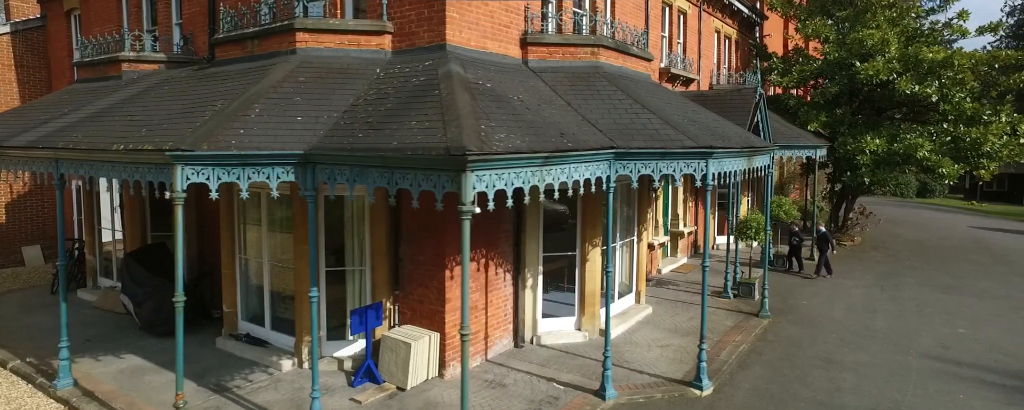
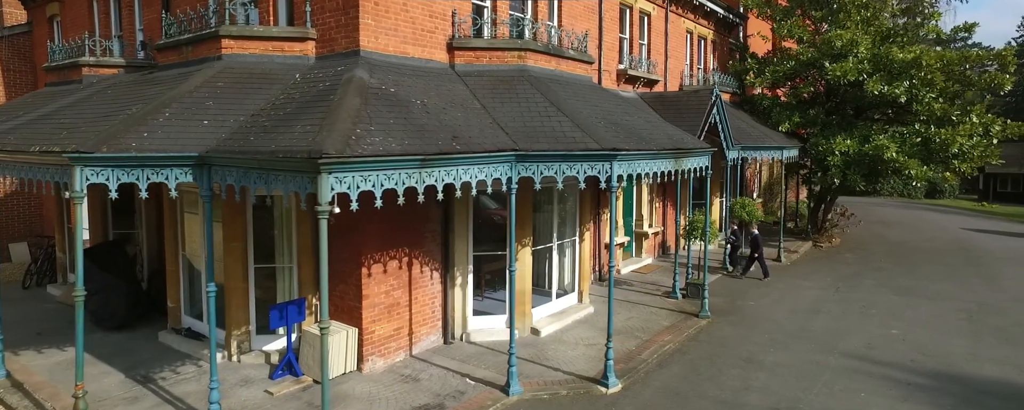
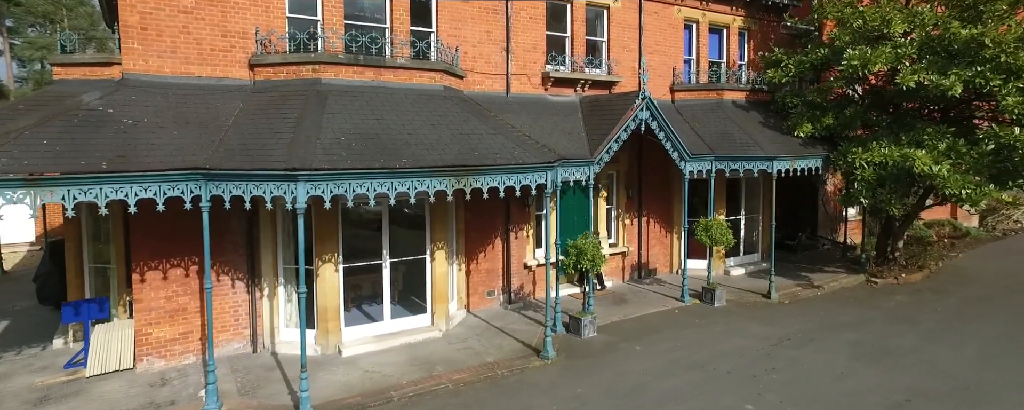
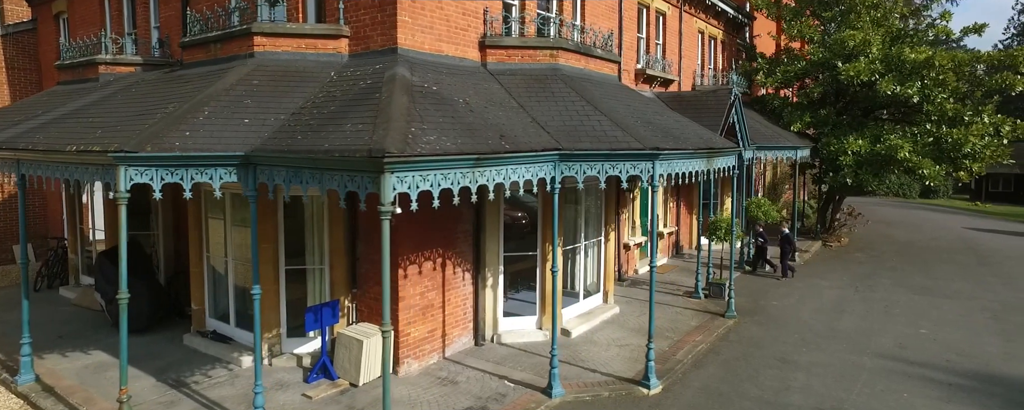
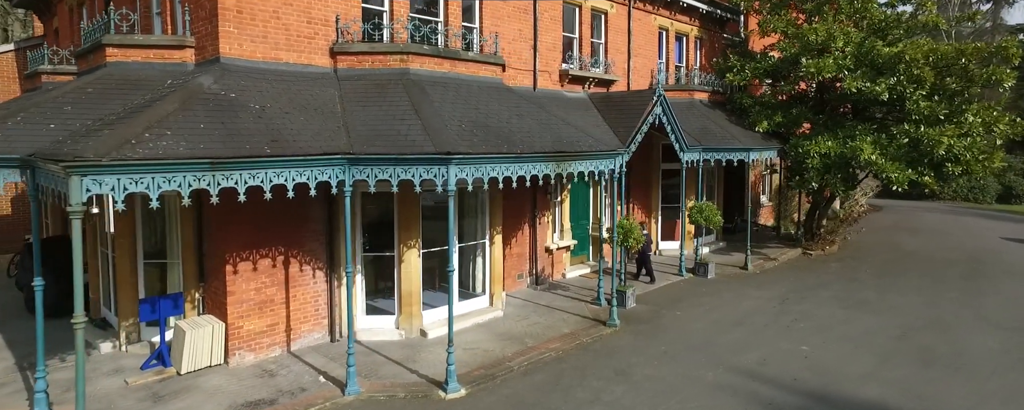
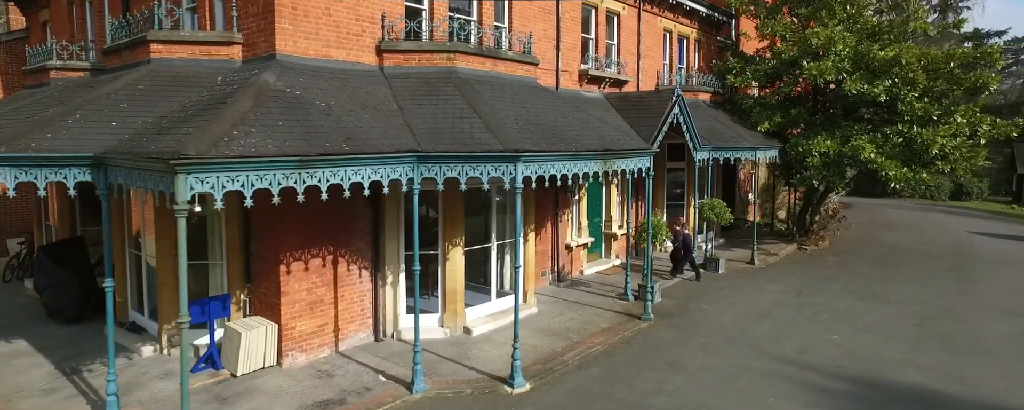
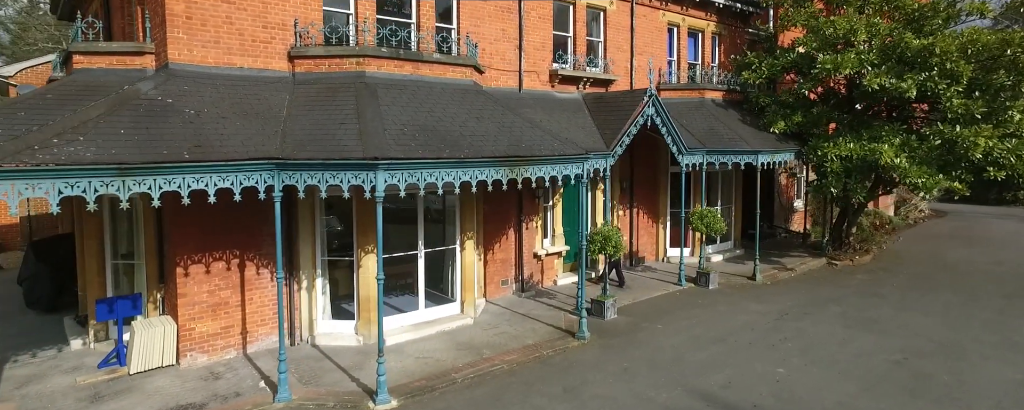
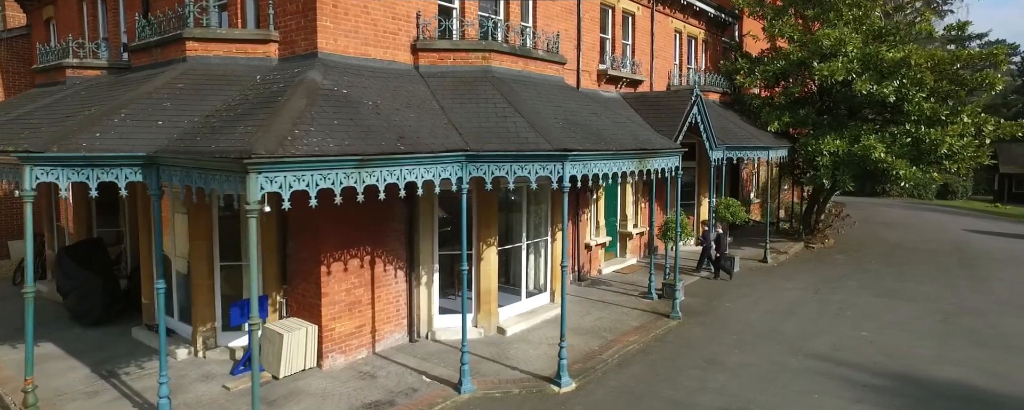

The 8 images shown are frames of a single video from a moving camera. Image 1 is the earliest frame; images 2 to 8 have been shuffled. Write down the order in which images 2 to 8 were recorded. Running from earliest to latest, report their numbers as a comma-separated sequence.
4, 2, 8, 6, 5, 7, 3
